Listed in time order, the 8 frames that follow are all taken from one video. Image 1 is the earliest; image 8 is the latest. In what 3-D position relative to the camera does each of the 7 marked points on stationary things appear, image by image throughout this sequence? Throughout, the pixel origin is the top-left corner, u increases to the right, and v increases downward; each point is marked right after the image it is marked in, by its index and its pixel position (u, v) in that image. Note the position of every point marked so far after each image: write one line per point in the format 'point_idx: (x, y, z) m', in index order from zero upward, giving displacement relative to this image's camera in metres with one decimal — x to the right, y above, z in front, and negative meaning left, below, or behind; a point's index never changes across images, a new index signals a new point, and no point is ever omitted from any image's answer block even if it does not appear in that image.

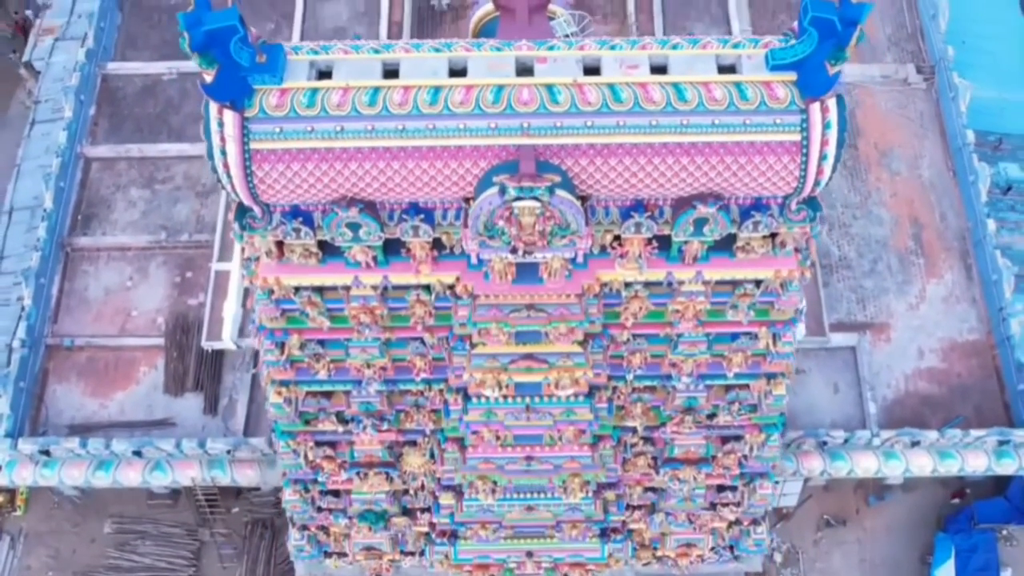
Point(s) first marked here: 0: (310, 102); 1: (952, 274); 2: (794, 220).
0: (-1.2, +1.1, +5.5) m
1: (+6.8, +0.2, +14.8) m
2: (+1.8, +0.4, +6.0) m
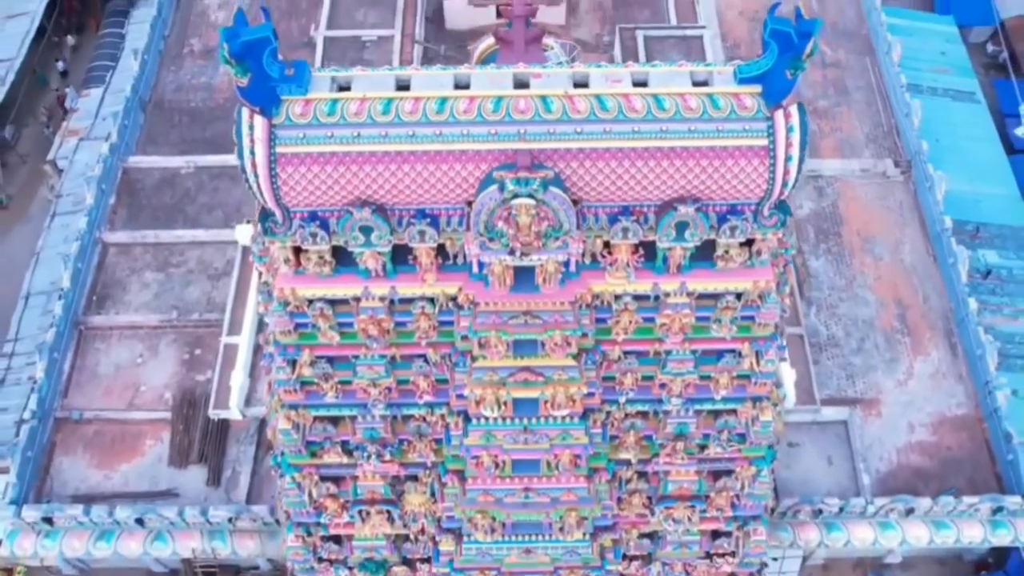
0: (-1.2, +1.2, +6.2) m
1: (+6.8, -1.0, +15.2) m
2: (+1.8, +0.4, +6.6) m
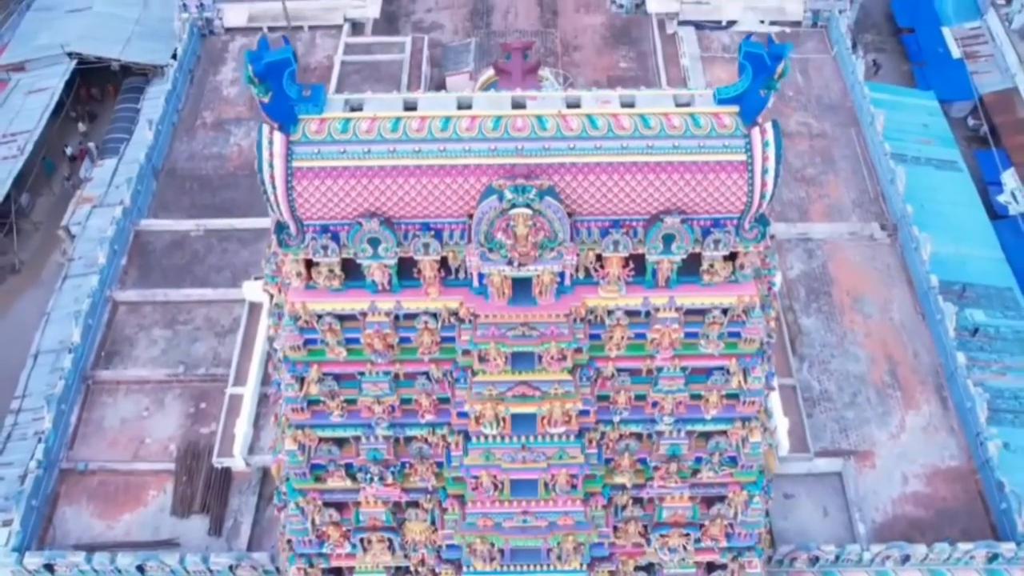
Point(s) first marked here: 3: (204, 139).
0: (-1.2, +1.1, +6.7) m
1: (+6.8, -1.9, +15.5) m
2: (+1.8, +0.4, +7.0) m
3: (-6.3, +3.0, +19.6) m
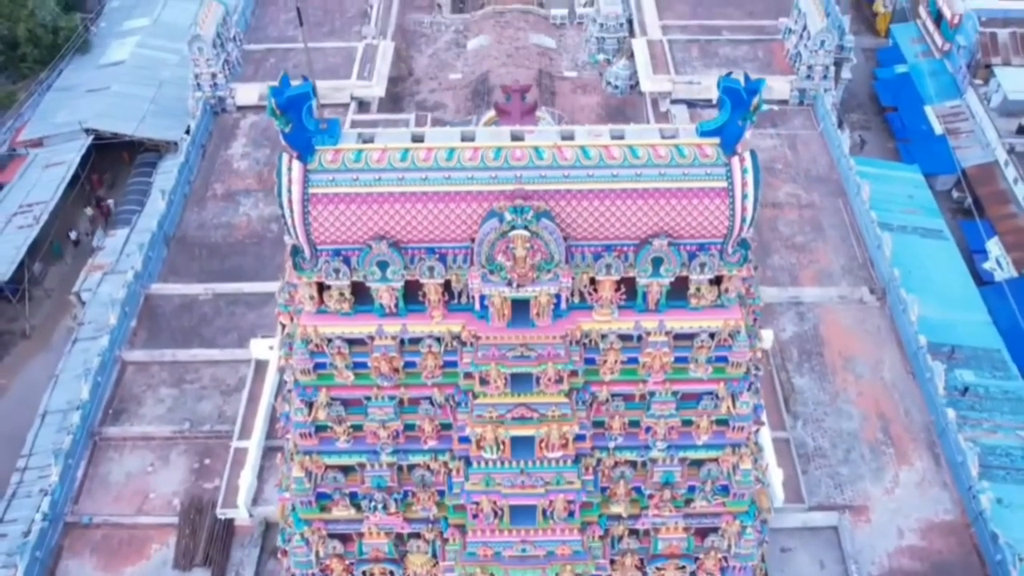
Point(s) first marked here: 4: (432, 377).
0: (-1.2, +1.0, +7.3) m
1: (+6.8, -2.9, +15.8) m
2: (+1.7, +0.2, +7.6) m
3: (-6.4, +1.7, +20.3) m
4: (-0.7, -0.8, +8.3) m
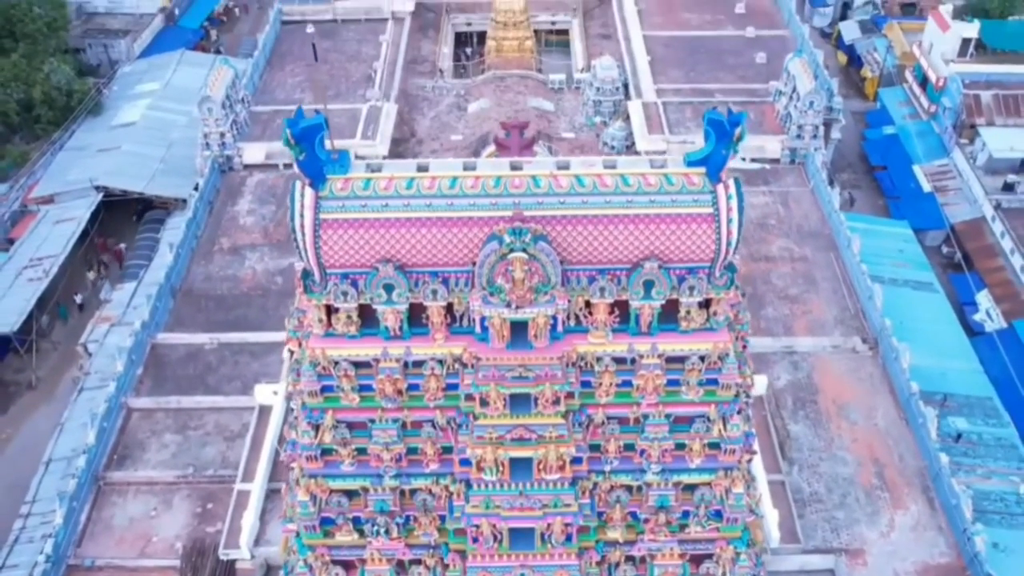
0: (-1.2, +0.8, +7.8) m
1: (+6.8, -3.6, +16.0) m
2: (+1.7, 0.0, +8.0) m
3: (-6.4, +0.6, +20.8) m
4: (-0.7, -1.0, +8.6) m
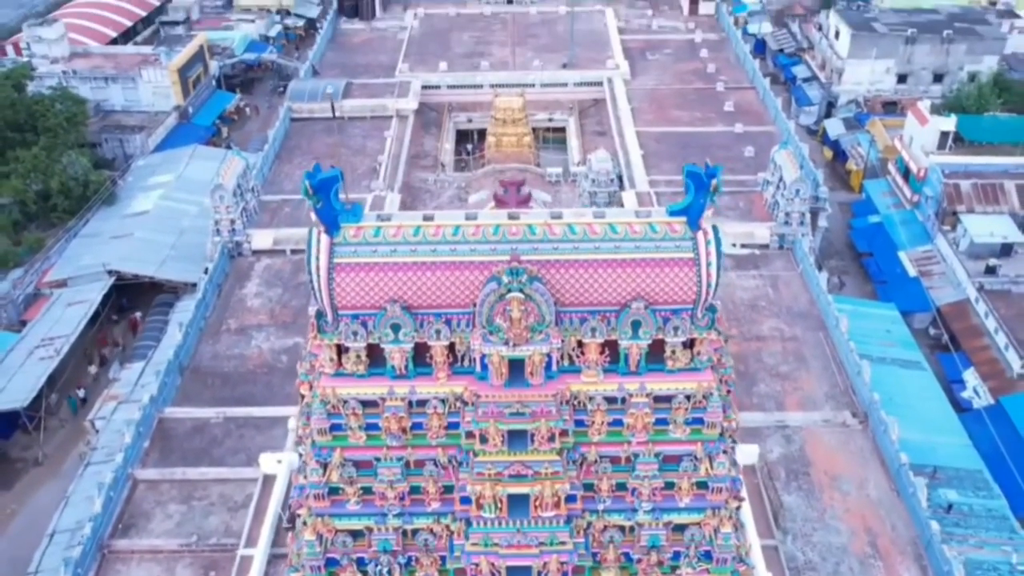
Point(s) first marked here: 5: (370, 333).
0: (-1.2, +0.5, +8.5) m
1: (+6.8, -4.9, +16.2) m
2: (+1.7, -0.3, +8.6) m
3: (-6.4, -1.2, +21.4) m
4: (-0.7, -1.4, +9.2) m
5: (-1.3, -0.4, +8.6) m
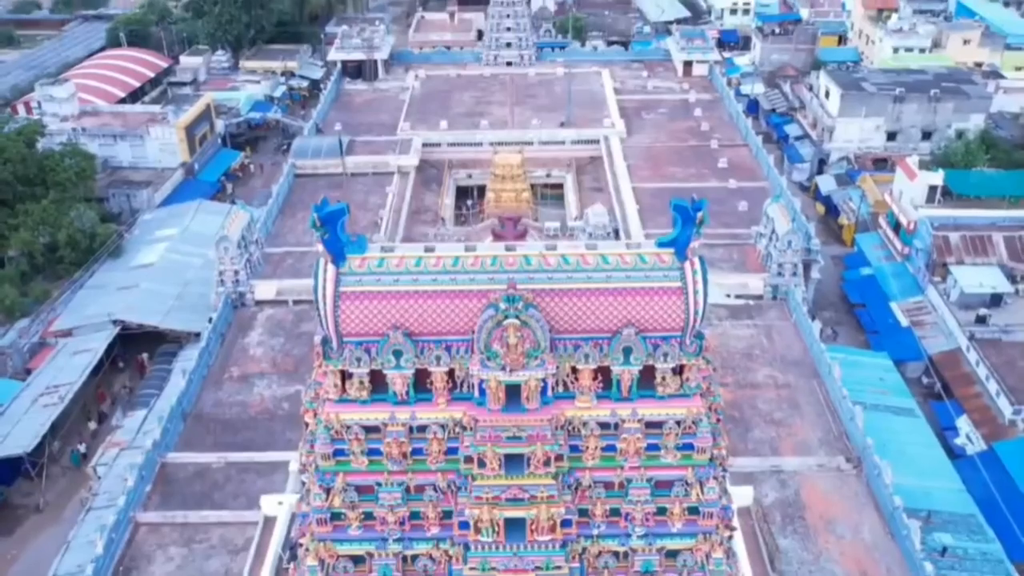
0: (-1.3, +0.2, +9.0) m
1: (+6.7, -5.6, +16.3) m
2: (+1.7, -0.6, +9.0) m
3: (-6.4, -2.3, +21.8) m
4: (-0.8, -1.7, +9.5) m
5: (-1.3, -0.7, +9.0) m
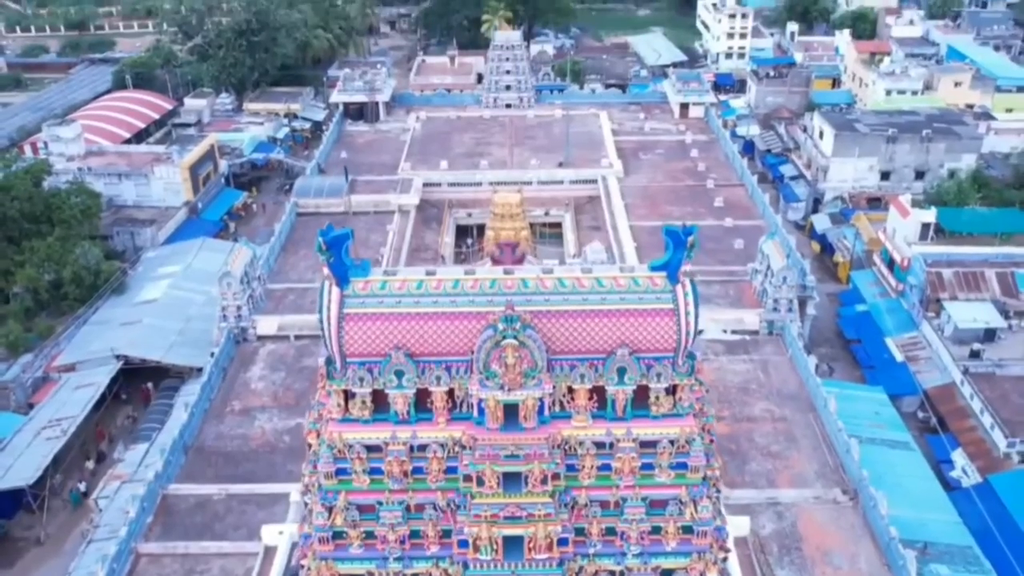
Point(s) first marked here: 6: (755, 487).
0: (-1.3, 0.0, +9.3) m
1: (+6.7, -6.1, +16.4) m
2: (+1.7, -0.8, +9.3) m
3: (-6.5, -3.1, +22.0) m
4: (-0.8, -2.0, +9.8) m
5: (-1.3, -0.9, +9.3) m
6: (+5.0, -4.1, +19.8) m
